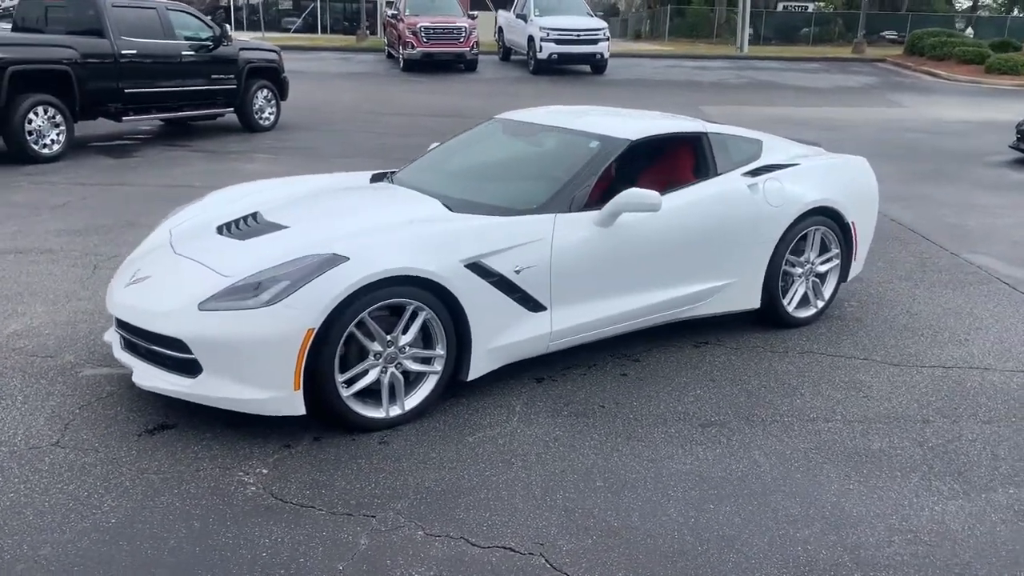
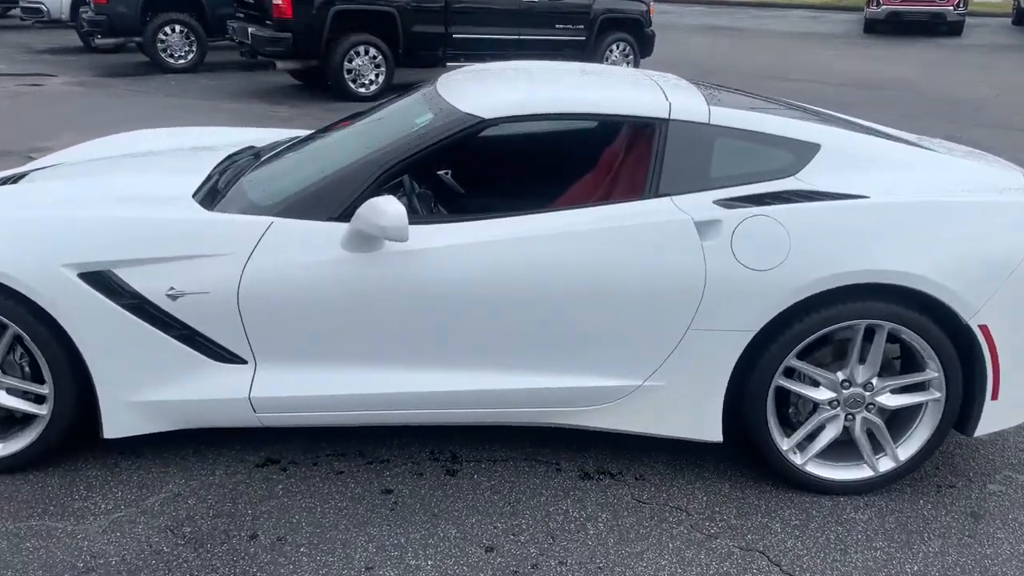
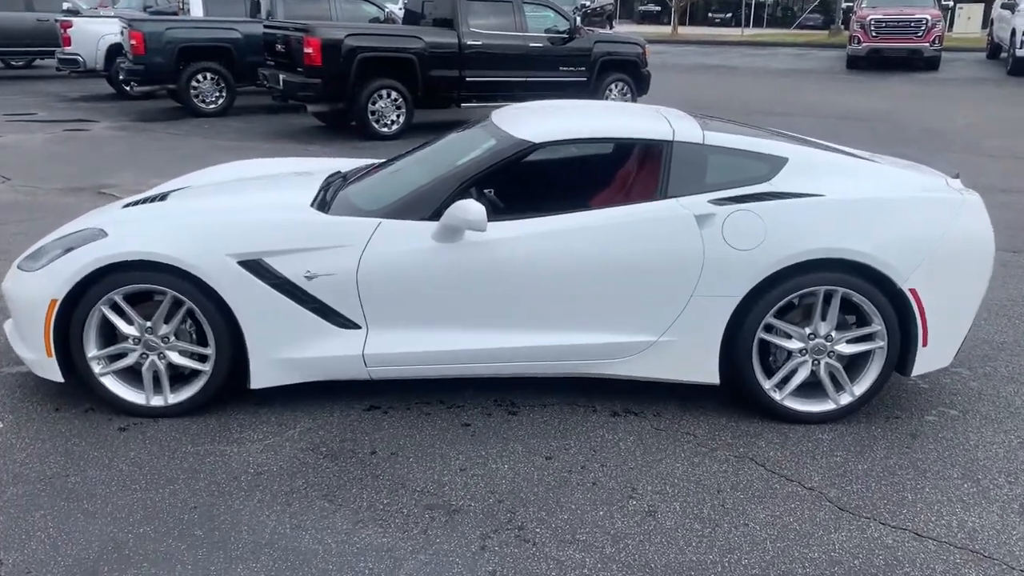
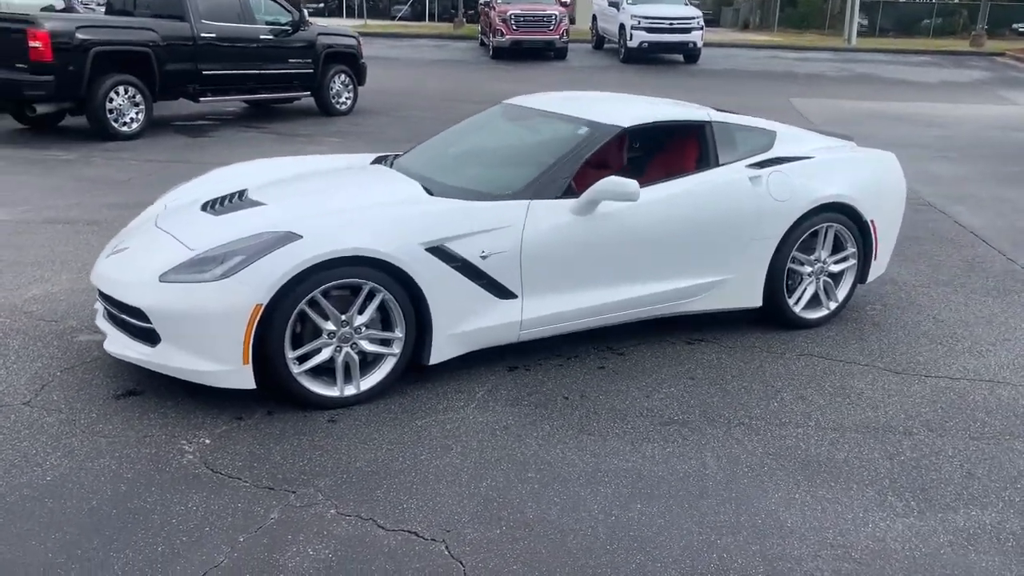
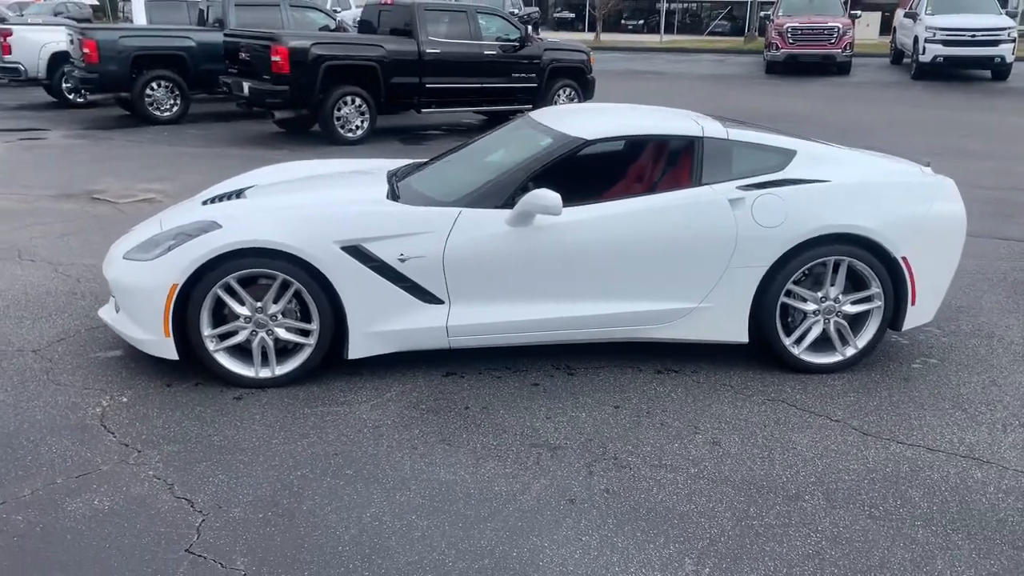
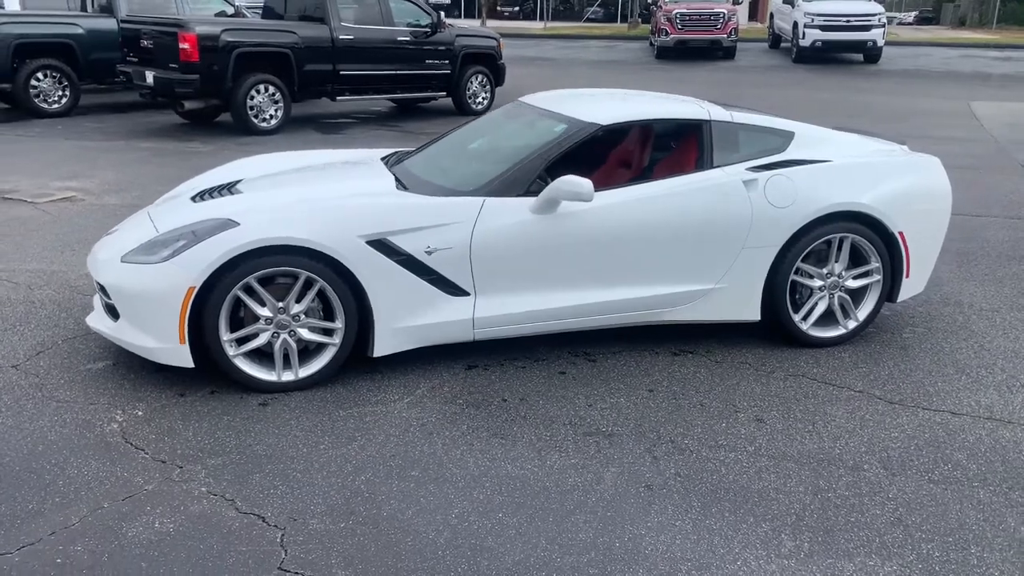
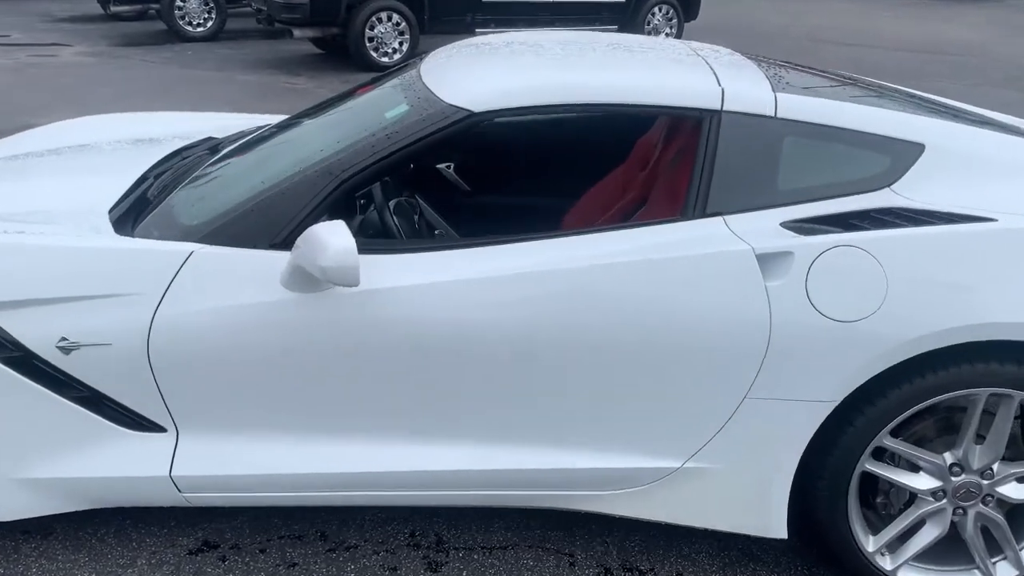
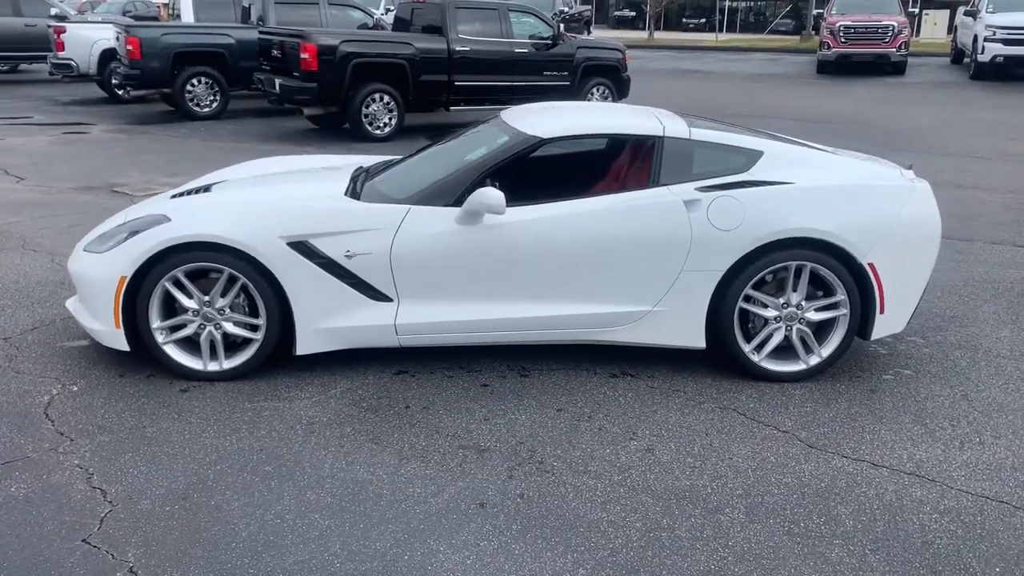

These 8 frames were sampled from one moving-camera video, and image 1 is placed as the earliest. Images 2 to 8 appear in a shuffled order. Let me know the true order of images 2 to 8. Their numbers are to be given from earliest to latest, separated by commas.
4, 6, 5, 8, 3, 2, 7
